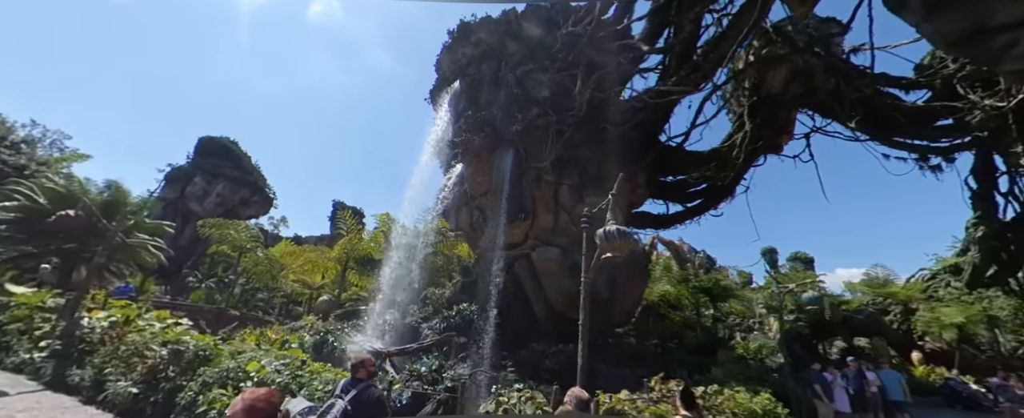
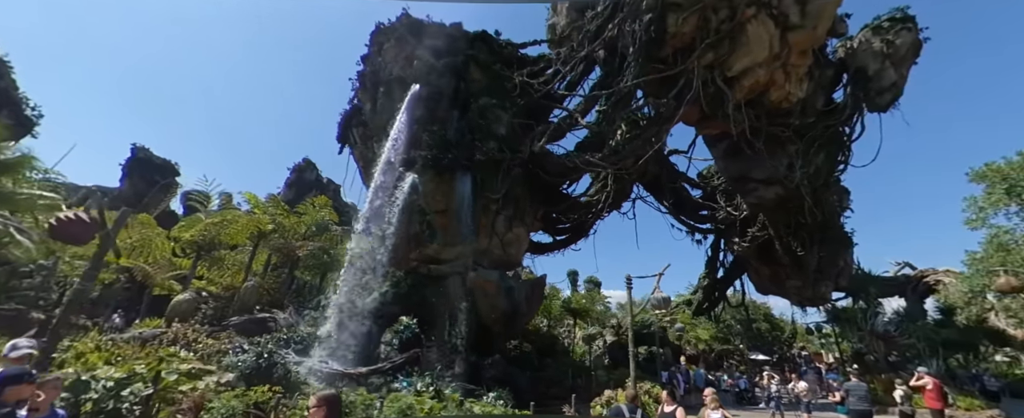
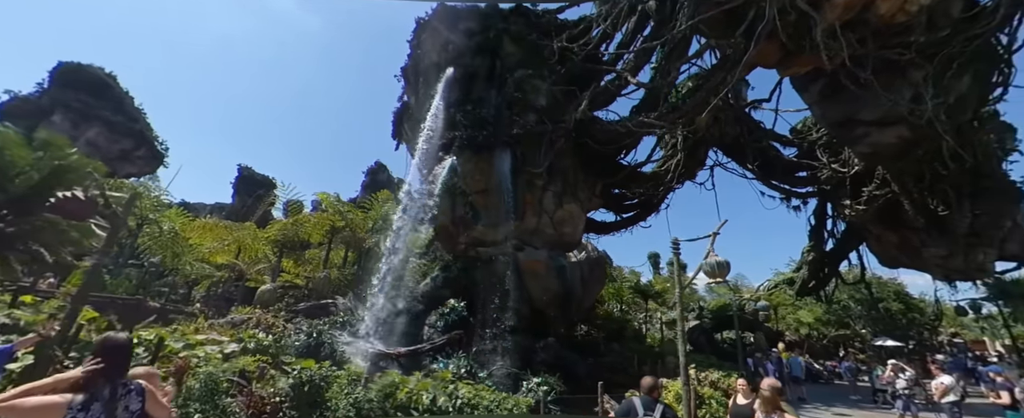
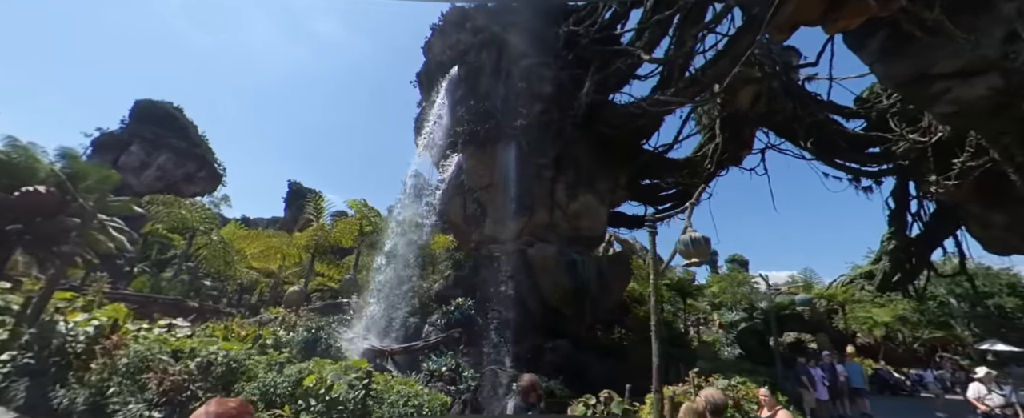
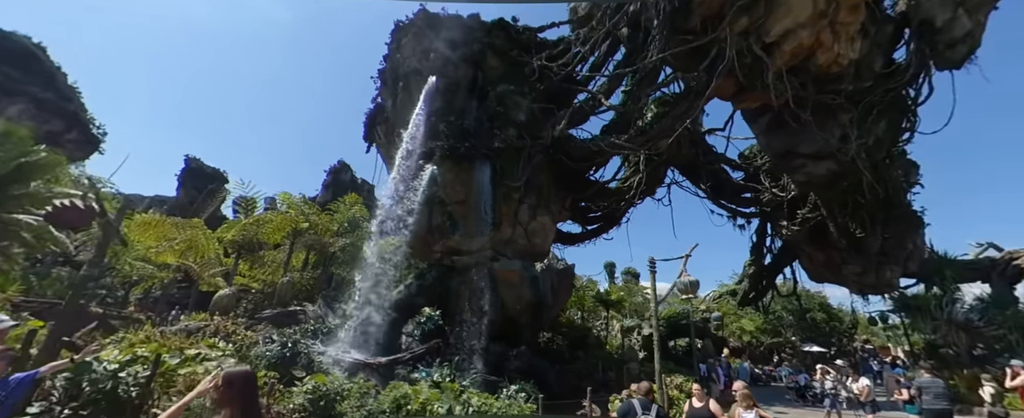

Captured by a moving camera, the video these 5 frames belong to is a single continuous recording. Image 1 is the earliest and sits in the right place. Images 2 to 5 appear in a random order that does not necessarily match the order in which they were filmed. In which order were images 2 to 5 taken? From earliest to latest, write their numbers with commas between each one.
4, 3, 5, 2
